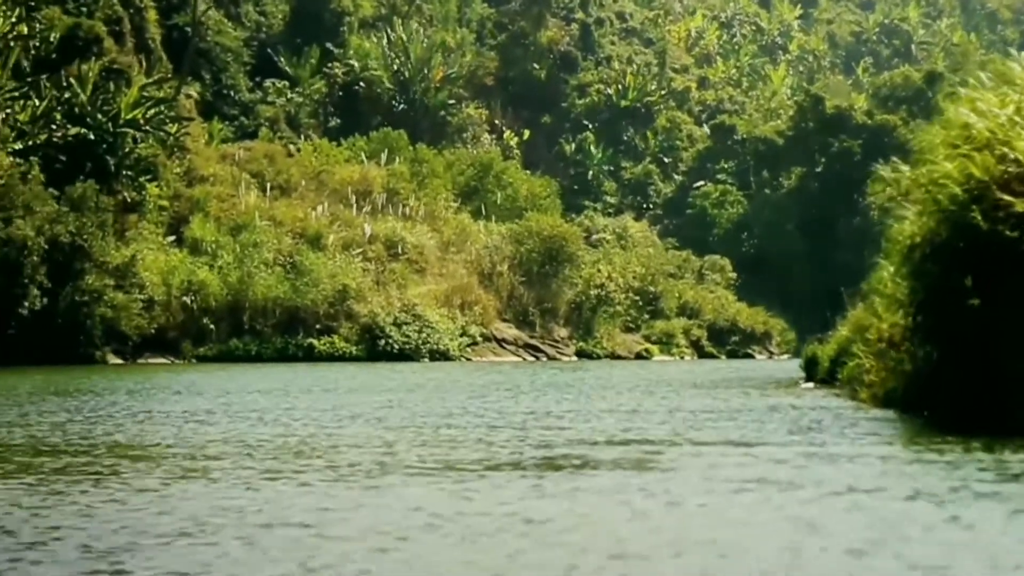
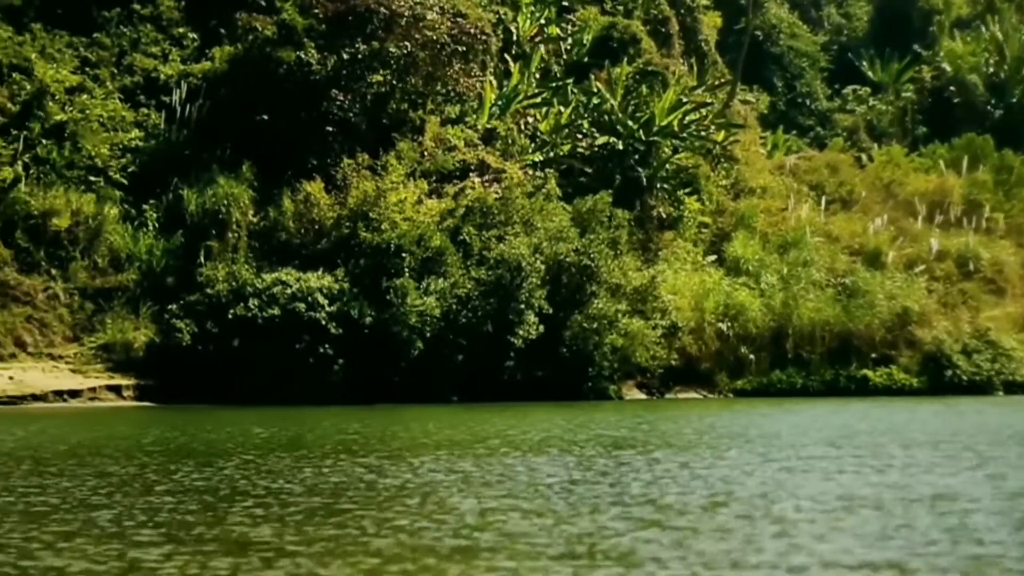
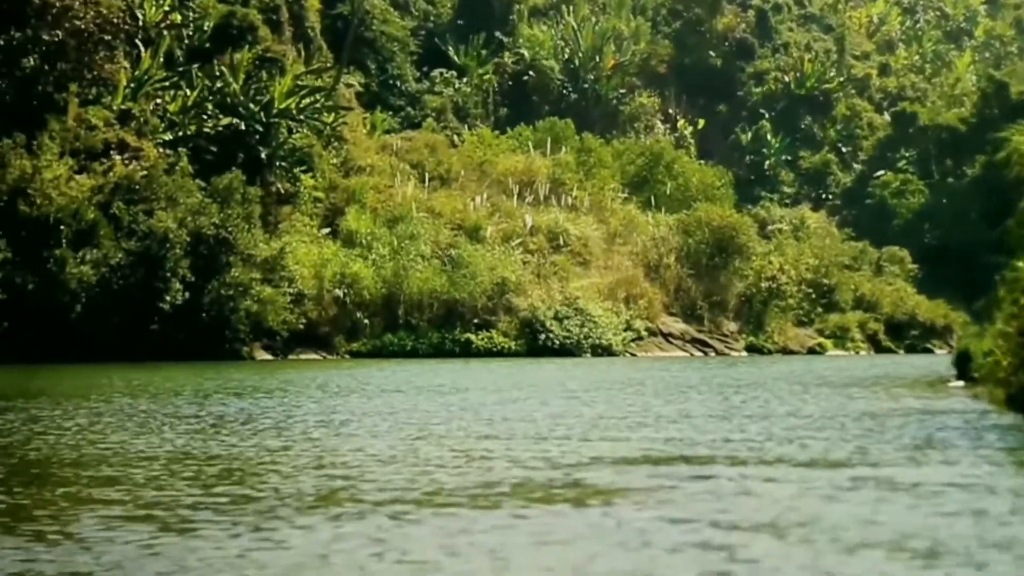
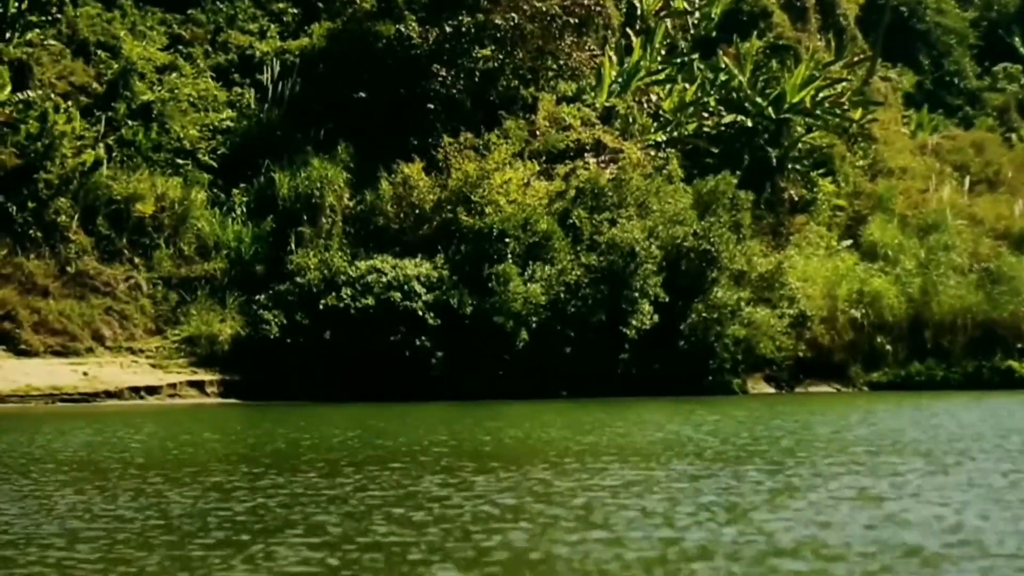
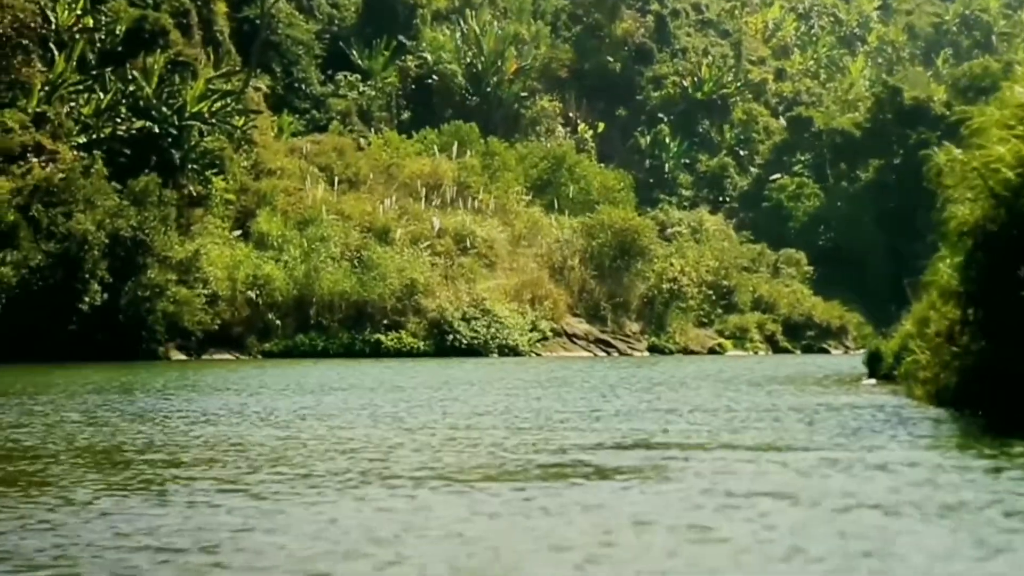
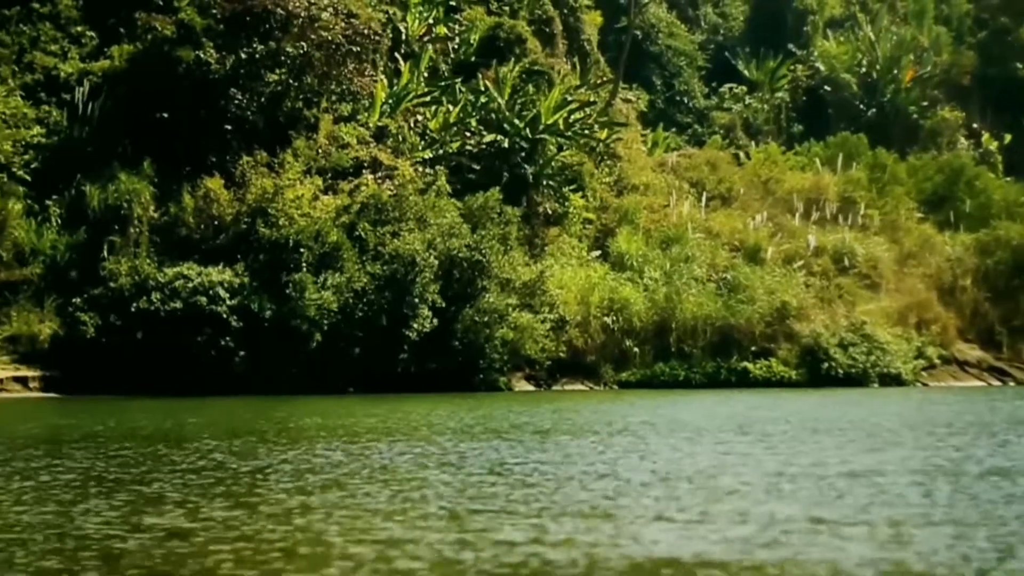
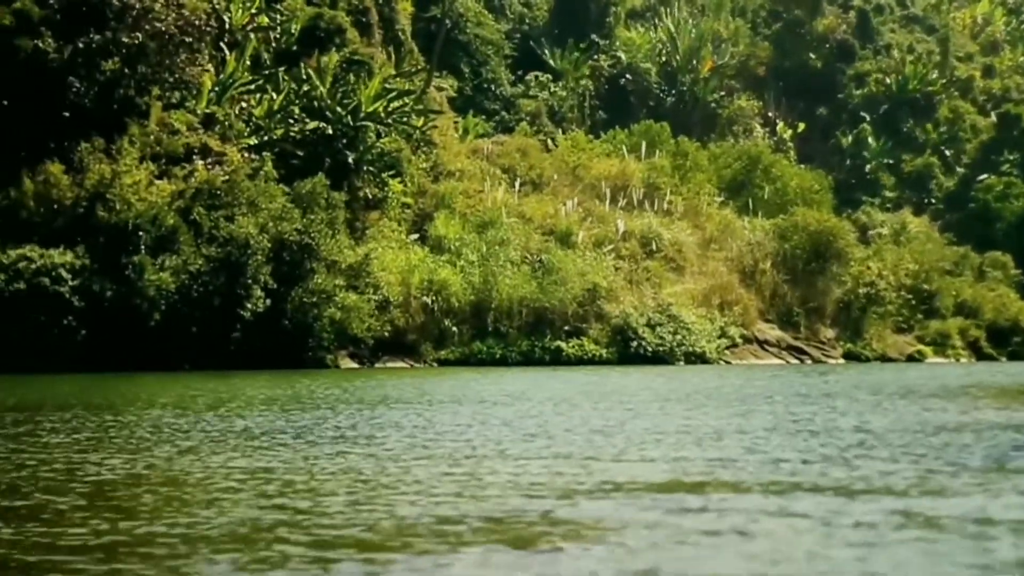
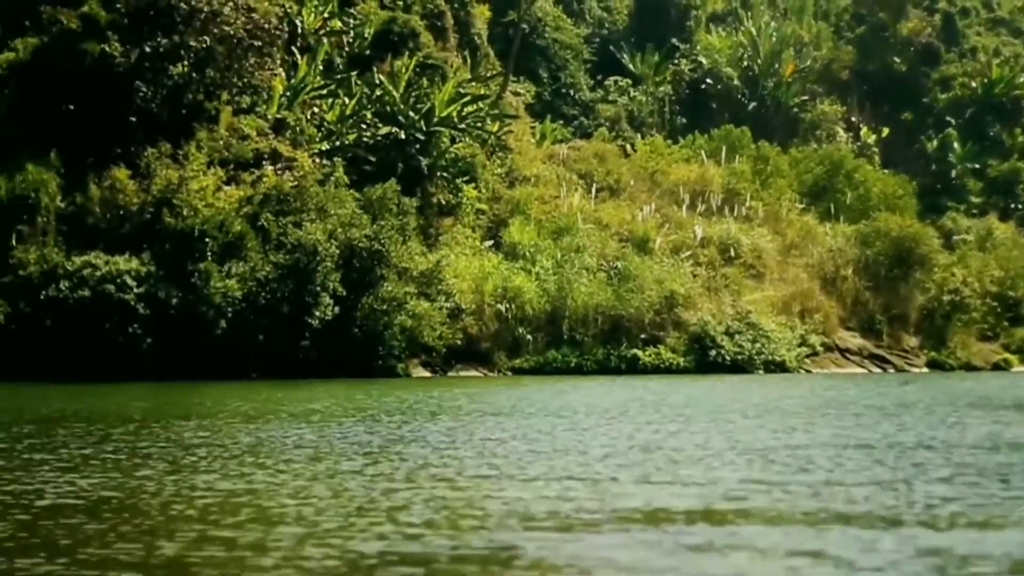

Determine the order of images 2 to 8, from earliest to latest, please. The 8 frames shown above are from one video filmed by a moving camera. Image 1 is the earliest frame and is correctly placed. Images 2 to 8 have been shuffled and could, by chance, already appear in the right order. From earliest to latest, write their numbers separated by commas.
5, 3, 7, 8, 6, 2, 4
